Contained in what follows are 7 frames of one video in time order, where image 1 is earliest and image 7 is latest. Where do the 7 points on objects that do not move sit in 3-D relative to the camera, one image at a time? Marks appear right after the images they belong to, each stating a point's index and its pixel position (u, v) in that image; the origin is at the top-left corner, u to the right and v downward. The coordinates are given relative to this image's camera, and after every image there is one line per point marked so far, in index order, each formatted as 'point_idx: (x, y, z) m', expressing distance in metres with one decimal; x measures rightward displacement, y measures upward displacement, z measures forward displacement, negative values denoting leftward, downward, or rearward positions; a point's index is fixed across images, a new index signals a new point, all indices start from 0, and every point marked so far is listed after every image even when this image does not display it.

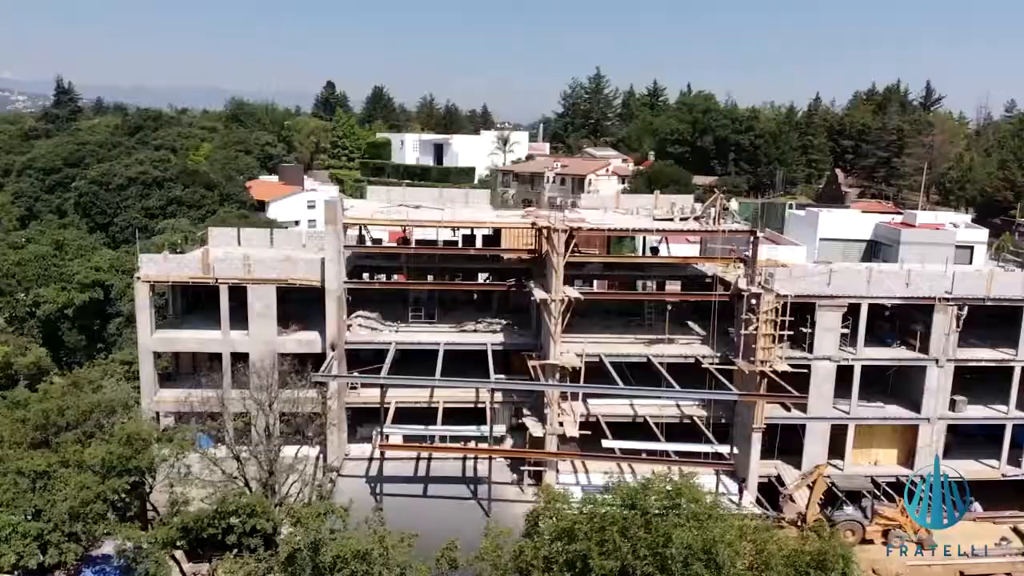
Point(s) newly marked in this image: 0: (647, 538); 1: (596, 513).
0: (+2.6, -4.8, +15.4) m
1: (+1.7, -4.5, +16.7) m
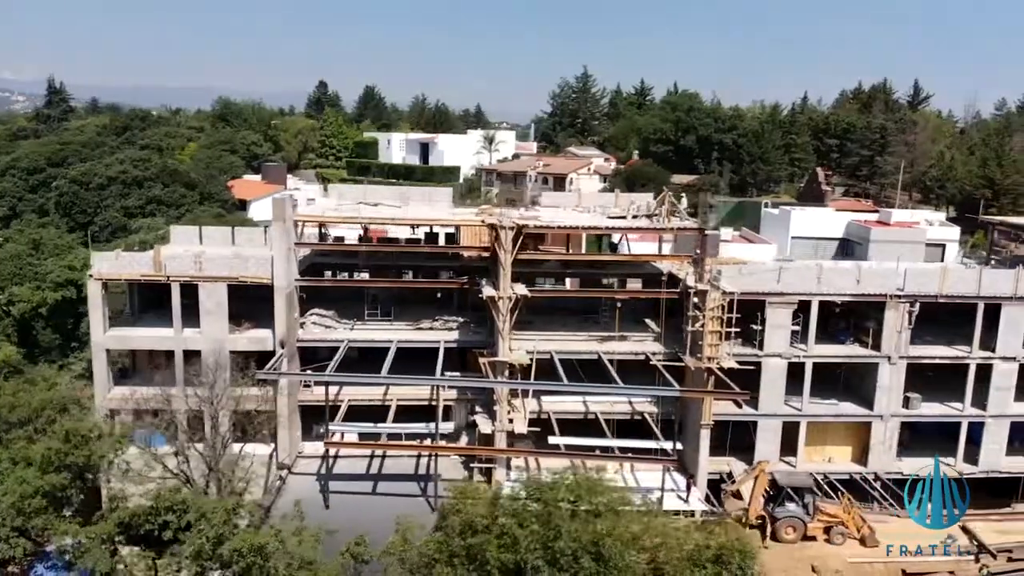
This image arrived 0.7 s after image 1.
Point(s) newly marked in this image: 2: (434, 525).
0: (+0.6, -4.6, +15.4) m
1: (-0.3, -4.4, +16.8) m
2: (-1.7, -4.9, +17.4) m
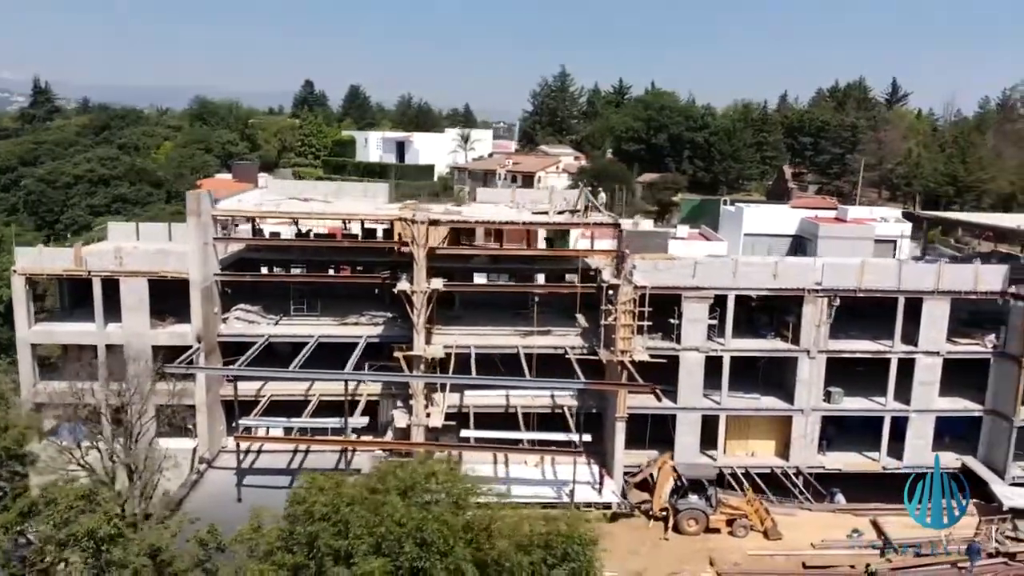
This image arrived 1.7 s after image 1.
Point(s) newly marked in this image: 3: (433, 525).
0: (-2.7, -4.4, +15.5) m
1: (-3.5, -4.2, +16.9) m
2: (-4.9, -4.7, +17.5) m
3: (-1.5, -4.5, +15.4) m
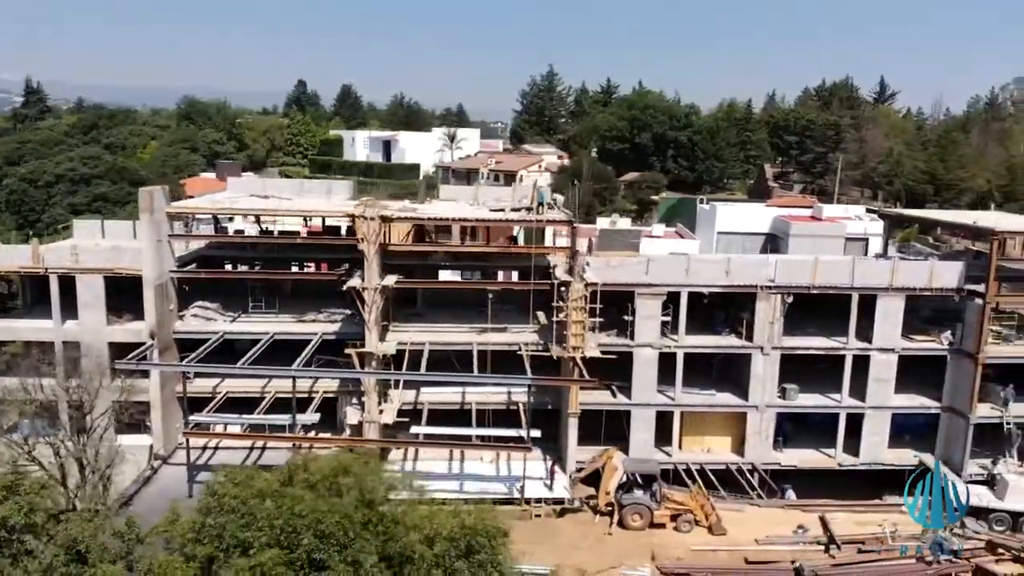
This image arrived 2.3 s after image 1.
0: (-4.5, -4.3, +15.6) m
1: (-5.4, -4.1, +17.0) m
2: (-6.8, -4.6, +17.6) m
3: (-3.4, -4.3, +15.5) m
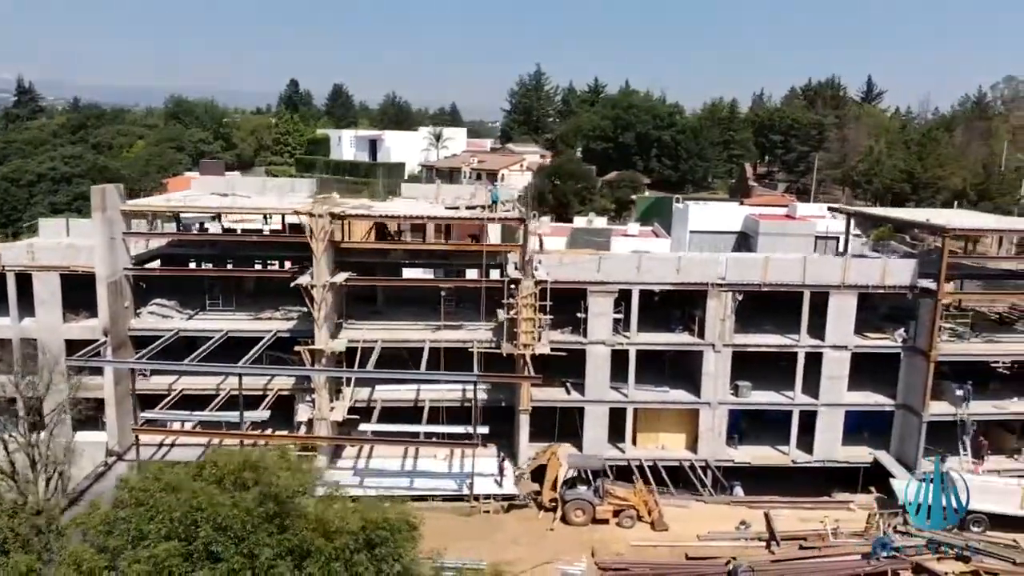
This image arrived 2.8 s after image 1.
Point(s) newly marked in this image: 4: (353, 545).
0: (-6.4, -4.2, +15.8) m
1: (-7.3, -4.0, +17.1) m
2: (-8.7, -4.5, +17.8) m
3: (-5.3, -4.2, +15.6) m
4: (-3.0, -5.0, +15.9) m
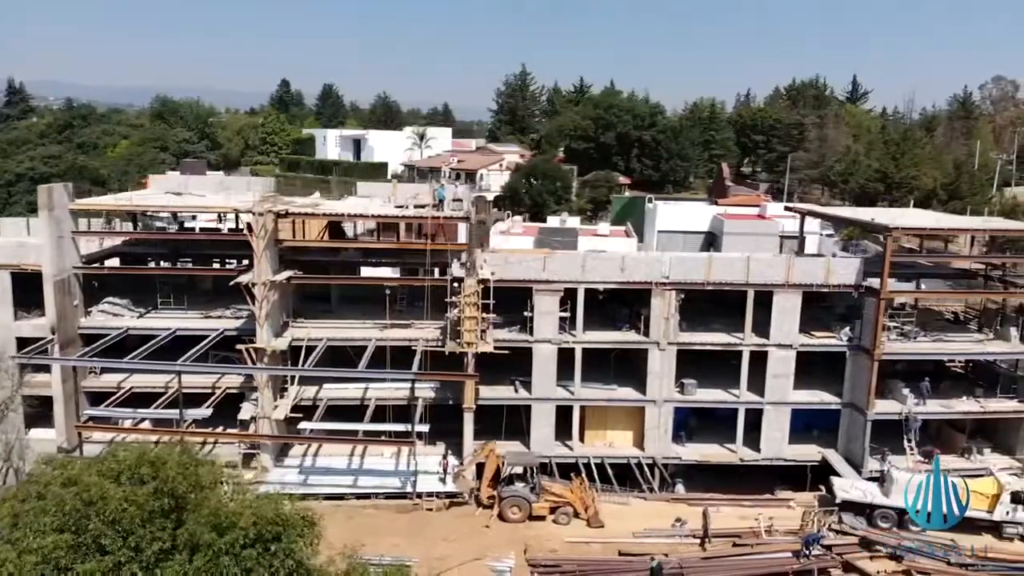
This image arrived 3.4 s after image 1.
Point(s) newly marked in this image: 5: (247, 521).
0: (-8.7, -4.2, +16.0) m
1: (-9.5, -3.9, +17.4) m
2: (-10.9, -4.4, +18.0) m
3: (-7.5, -4.2, +15.9) m
4: (-5.2, -5.0, +16.1) m
5: (-5.3, -4.6, +16.3) m
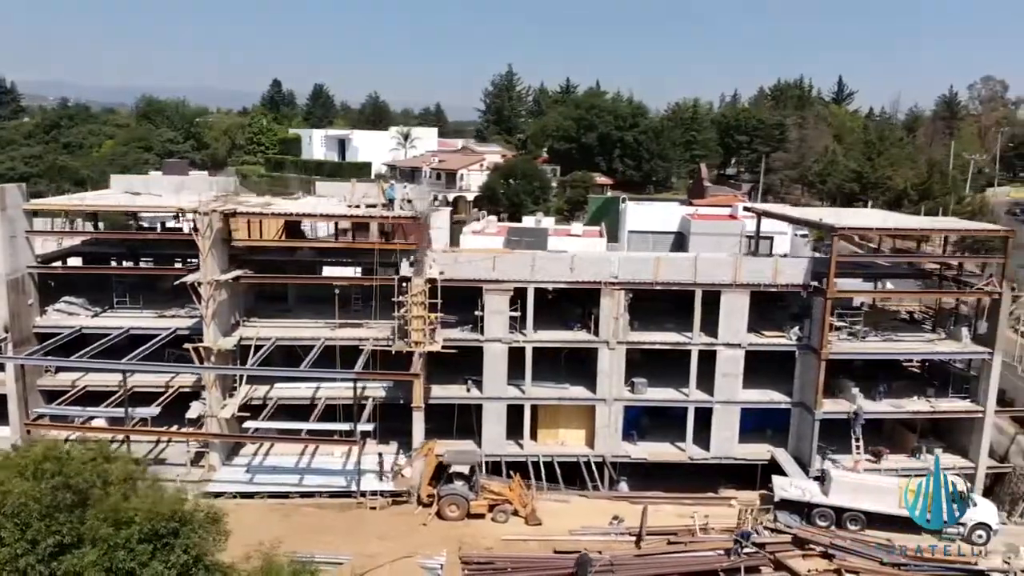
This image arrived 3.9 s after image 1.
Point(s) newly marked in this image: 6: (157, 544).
0: (-10.7, -4.1, +16.3) m
1: (-11.6, -3.9, +17.6) m
2: (-12.9, -4.4, +18.3) m
3: (-9.6, -4.2, +16.1) m
4: (-7.3, -4.9, +16.4) m
5: (-7.4, -4.6, +16.6) m
6: (-7.1, -5.2, +16.5) m
